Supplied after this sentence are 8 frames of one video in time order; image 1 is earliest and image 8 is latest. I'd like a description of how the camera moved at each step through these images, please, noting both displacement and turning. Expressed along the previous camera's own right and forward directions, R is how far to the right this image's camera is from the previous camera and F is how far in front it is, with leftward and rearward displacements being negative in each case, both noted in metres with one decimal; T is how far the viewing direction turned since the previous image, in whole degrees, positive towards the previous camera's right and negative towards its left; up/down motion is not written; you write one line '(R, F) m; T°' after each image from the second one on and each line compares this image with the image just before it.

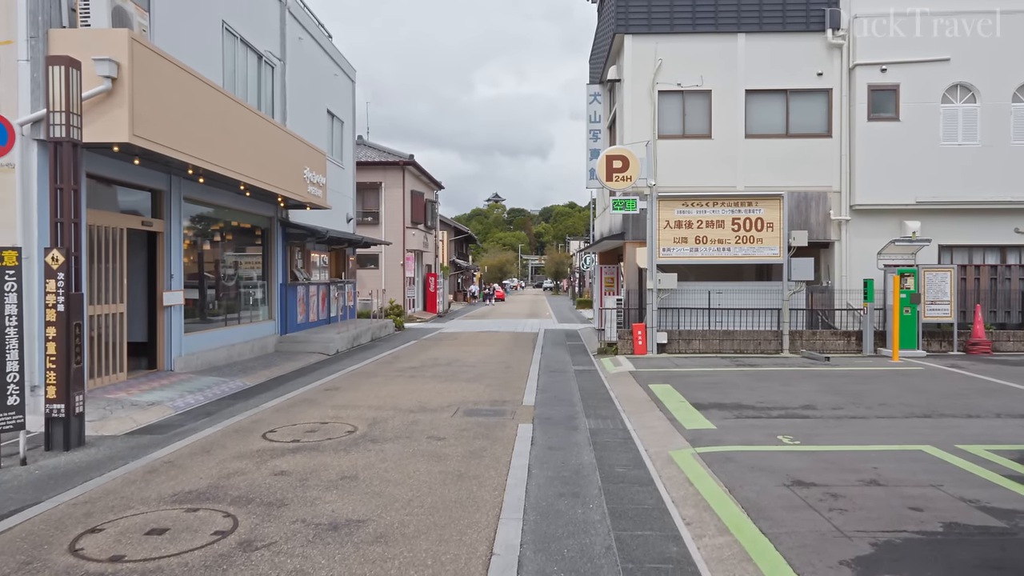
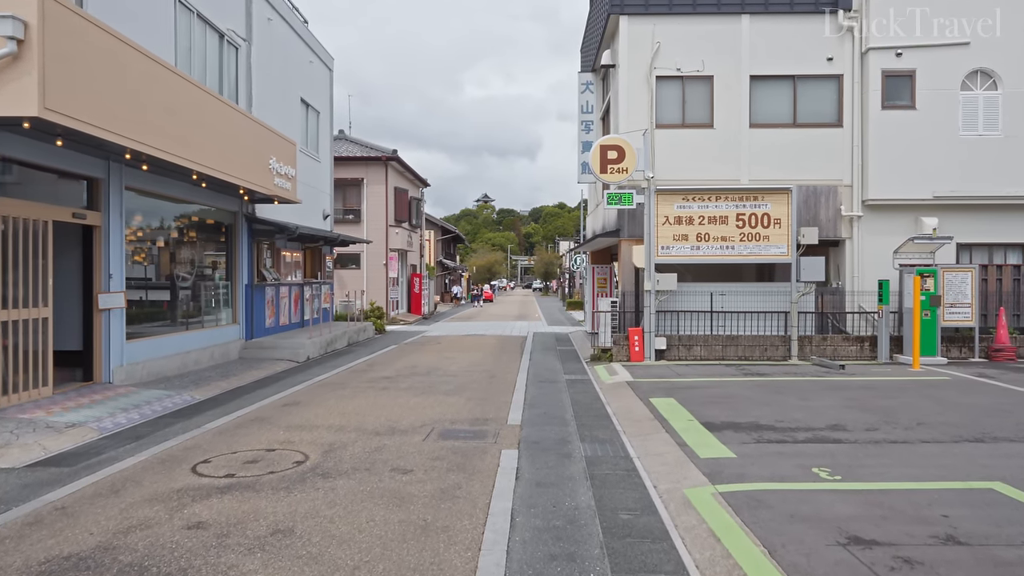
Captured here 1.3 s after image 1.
(+0.1, +1.4) m; +1°
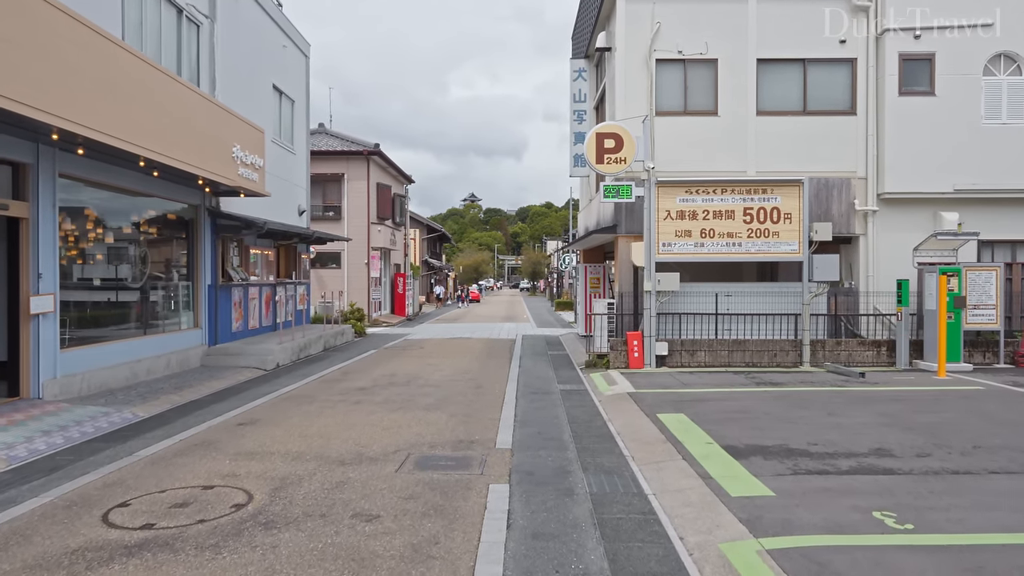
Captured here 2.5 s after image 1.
(0.0, +1.3) m; +1°
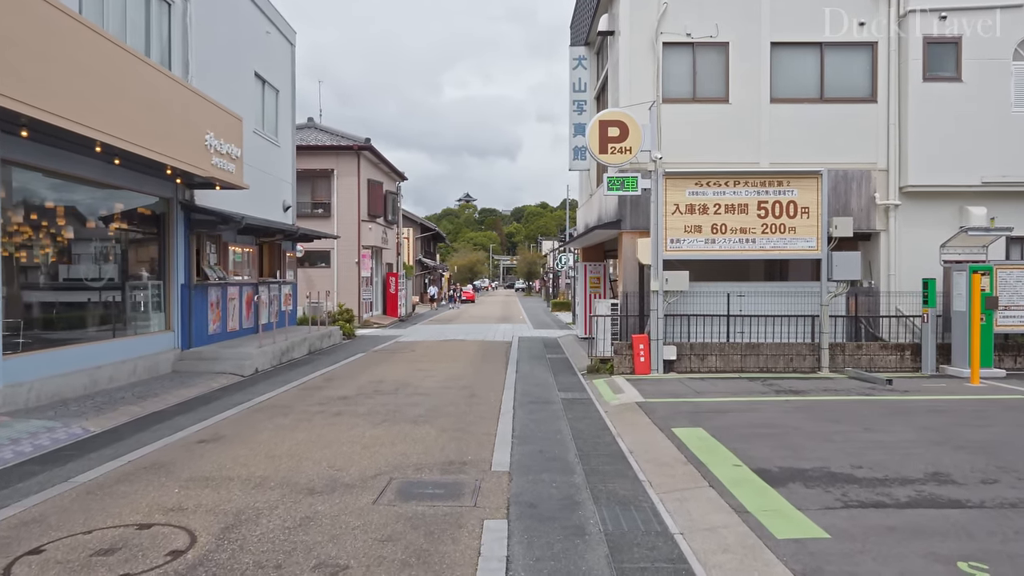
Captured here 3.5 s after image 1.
(0.0, +1.0) m; 0°
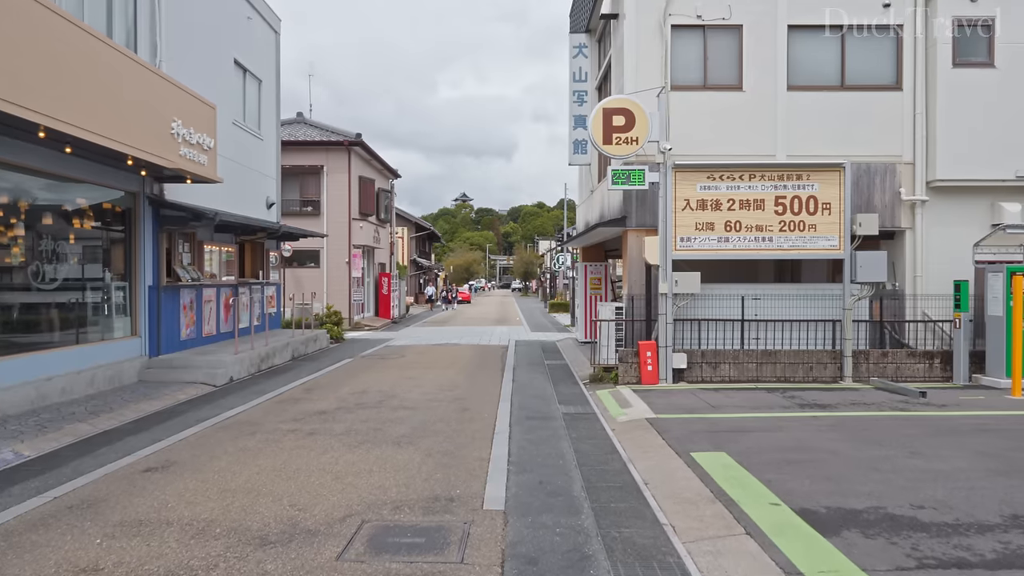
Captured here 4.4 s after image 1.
(0.0, +1.1) m; 0°
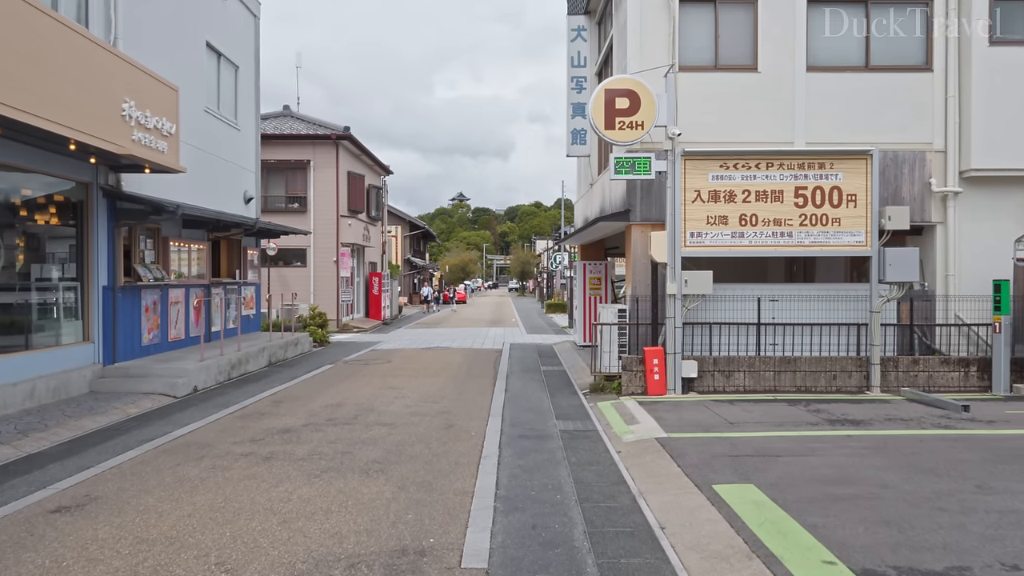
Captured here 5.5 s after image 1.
(+0.1, +1.2) m; 0°
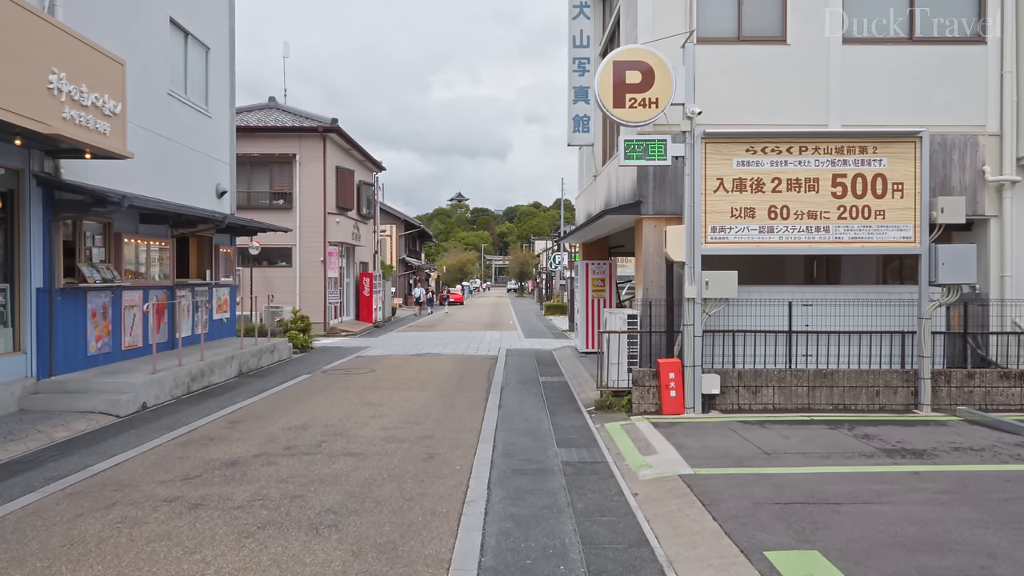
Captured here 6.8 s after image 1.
(+0.1, +1.5) m; 0°
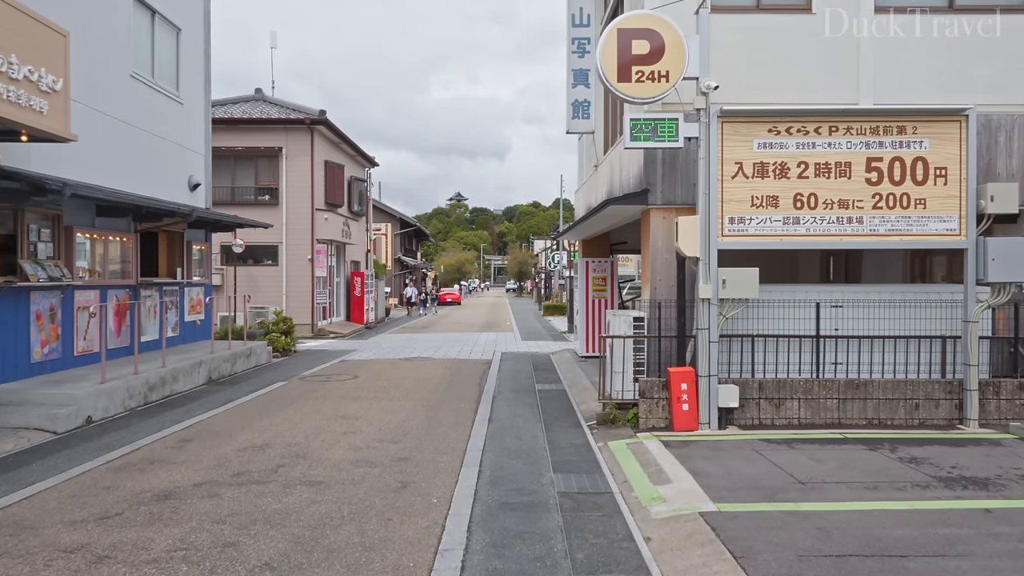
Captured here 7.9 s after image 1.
(+0.1, +1.1) m; 0°
